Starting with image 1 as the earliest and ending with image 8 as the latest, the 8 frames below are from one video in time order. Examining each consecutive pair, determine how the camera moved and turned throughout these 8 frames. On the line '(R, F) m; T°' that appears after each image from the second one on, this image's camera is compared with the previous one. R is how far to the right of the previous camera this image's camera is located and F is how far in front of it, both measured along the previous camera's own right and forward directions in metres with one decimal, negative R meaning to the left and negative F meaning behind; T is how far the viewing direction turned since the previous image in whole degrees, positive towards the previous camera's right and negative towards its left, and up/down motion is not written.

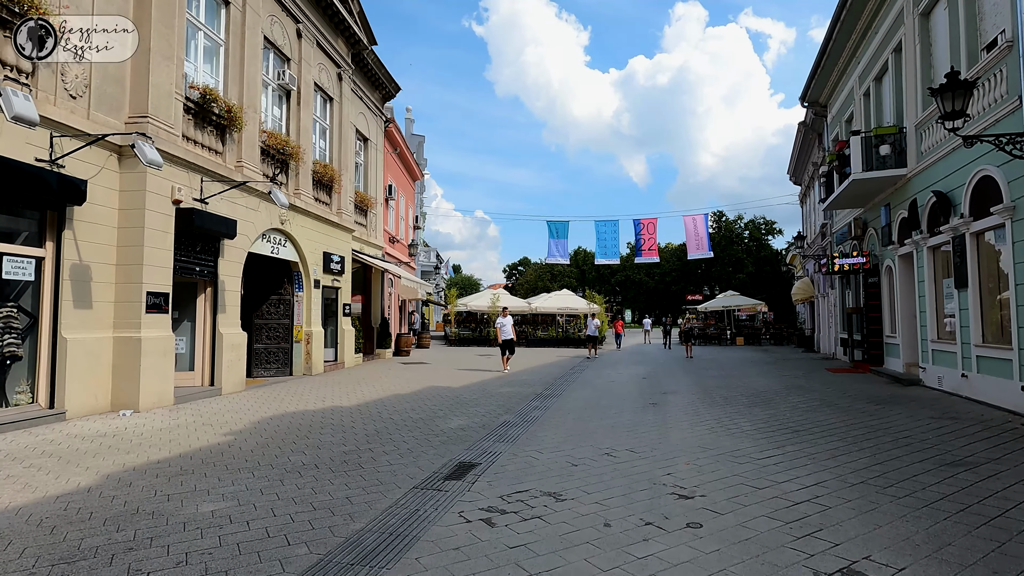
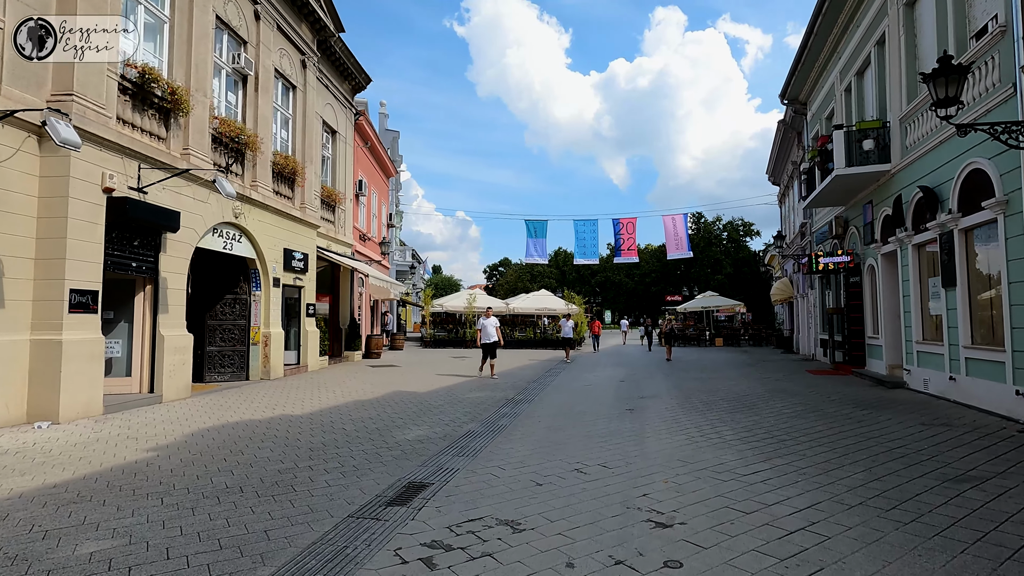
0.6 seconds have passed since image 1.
(+0.2, +0.7) m; +2°
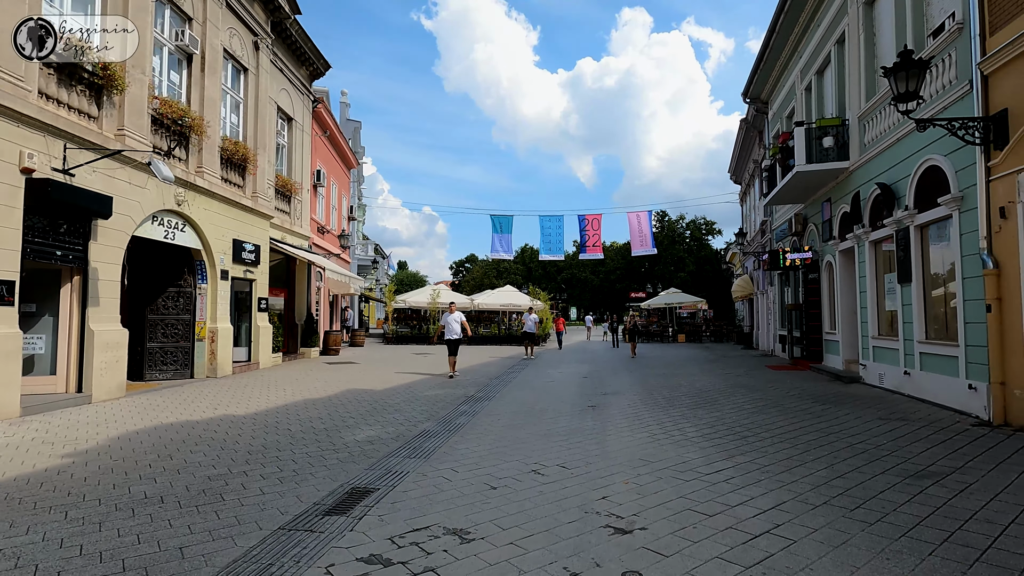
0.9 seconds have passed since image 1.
(+0.1, +0.3) m; +4°
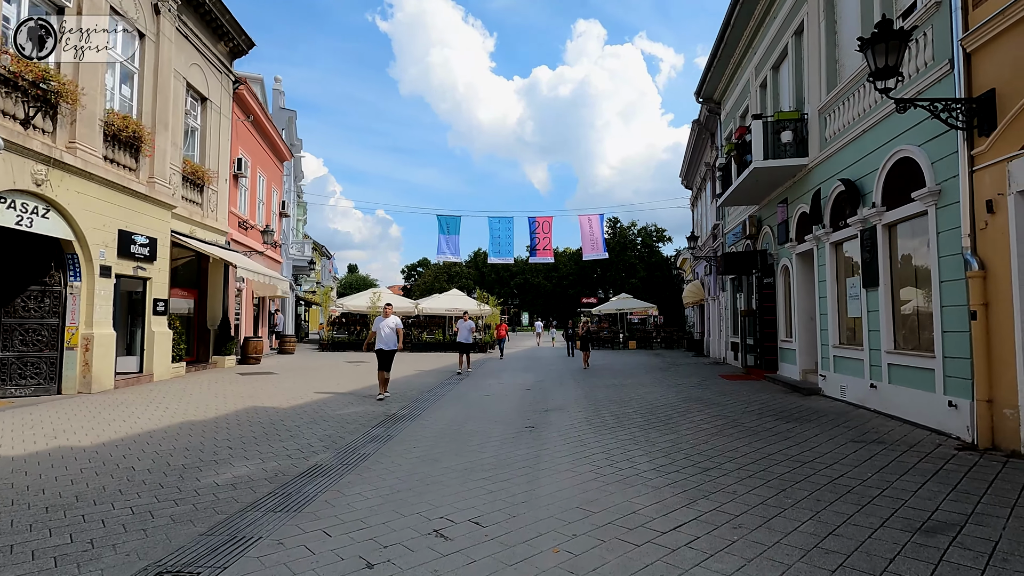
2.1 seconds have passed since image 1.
(+0.4, +1.3) m; +5°
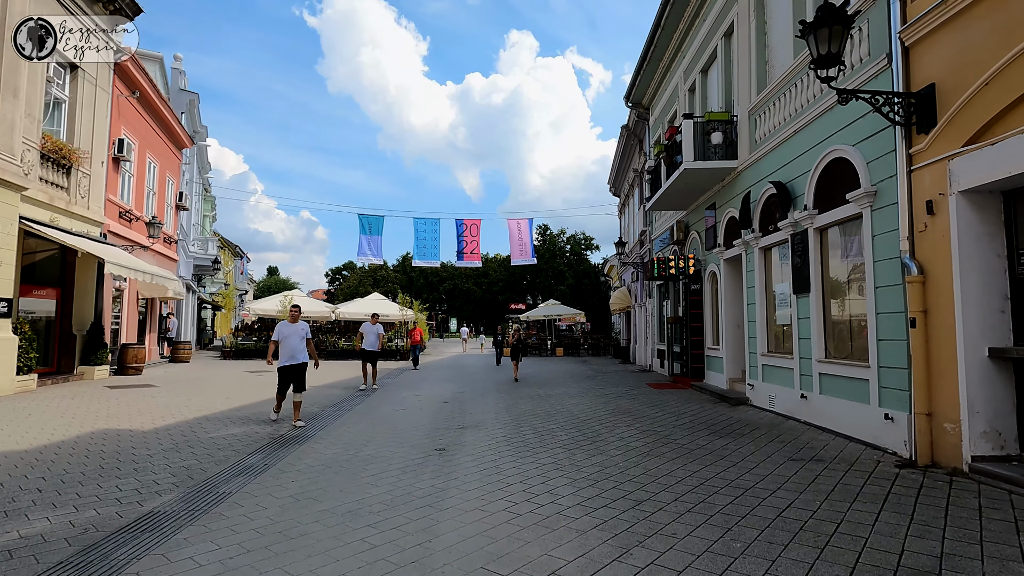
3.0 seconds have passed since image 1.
(+0.3, +1.0) m; +7°
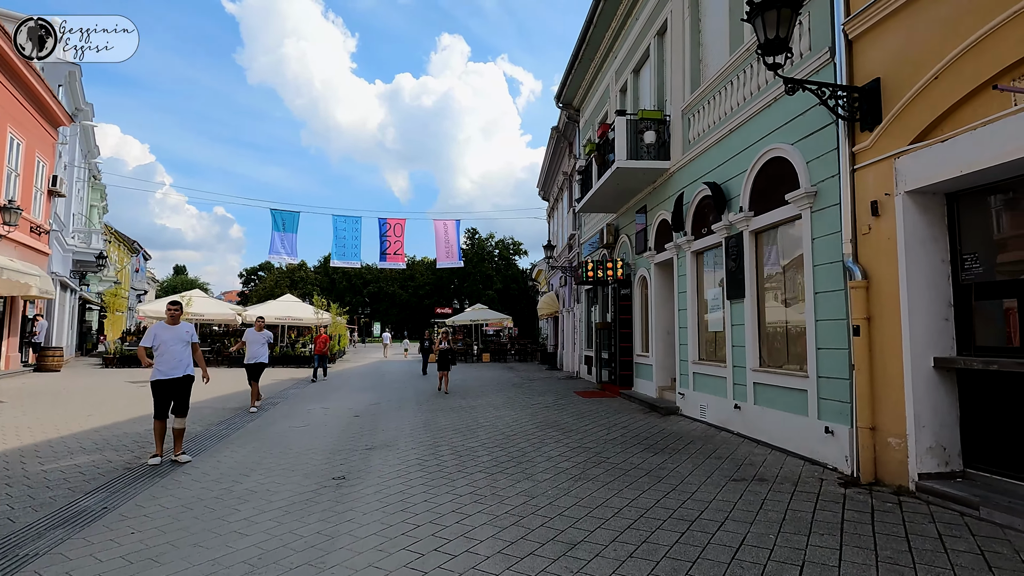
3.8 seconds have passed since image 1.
(+0.1, +0.9) m; +8°
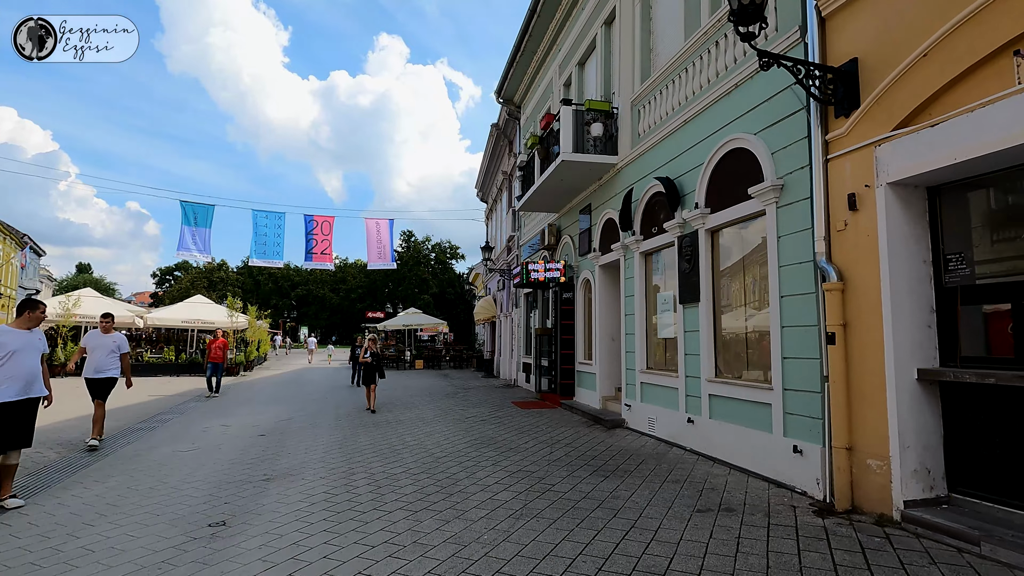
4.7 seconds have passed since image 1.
(0.0, +1.0) m; +7°
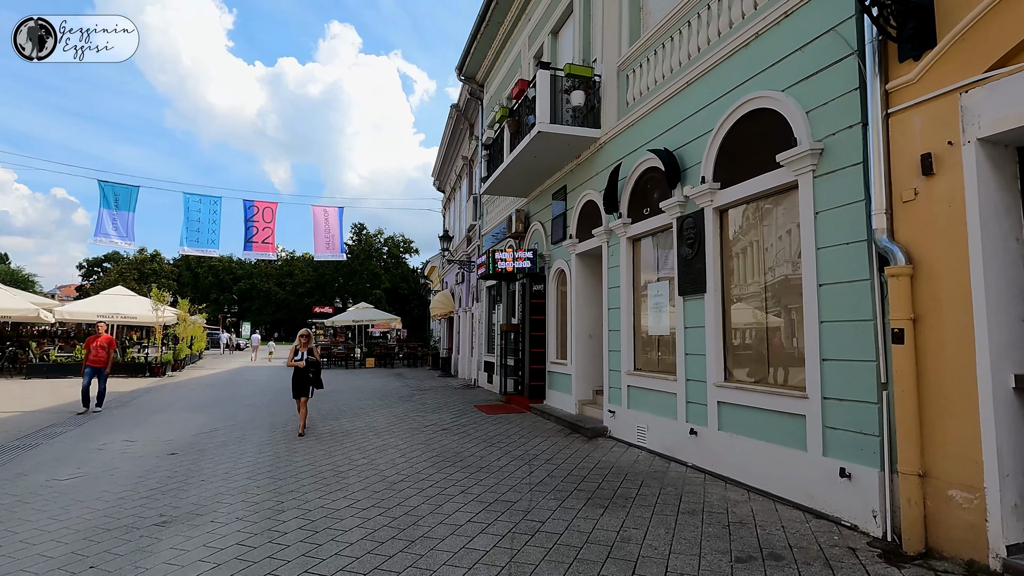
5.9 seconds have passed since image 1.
(-0.2, +1.2) m; +5°
